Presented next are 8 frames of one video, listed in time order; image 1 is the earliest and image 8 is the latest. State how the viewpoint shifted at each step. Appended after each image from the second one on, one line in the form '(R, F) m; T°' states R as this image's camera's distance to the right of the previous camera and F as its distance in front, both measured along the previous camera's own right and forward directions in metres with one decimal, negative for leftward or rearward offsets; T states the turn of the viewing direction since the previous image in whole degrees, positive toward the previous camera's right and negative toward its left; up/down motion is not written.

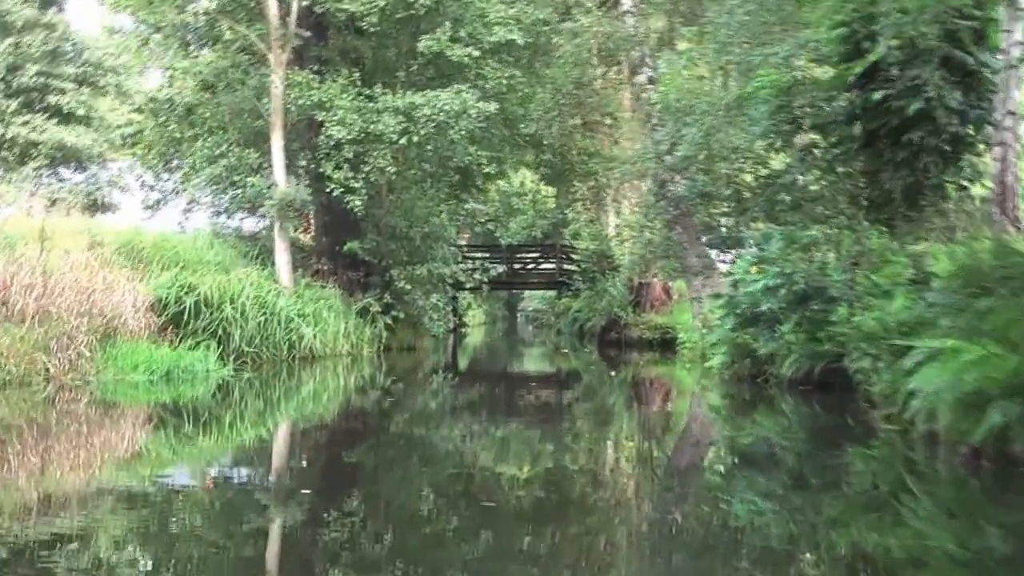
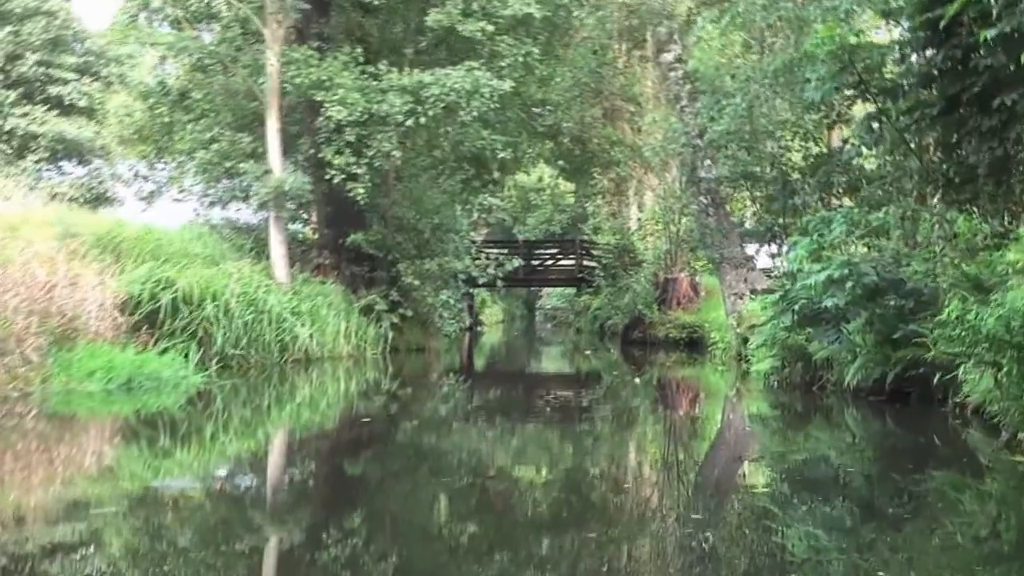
(0.0, +1.1) m; -1°
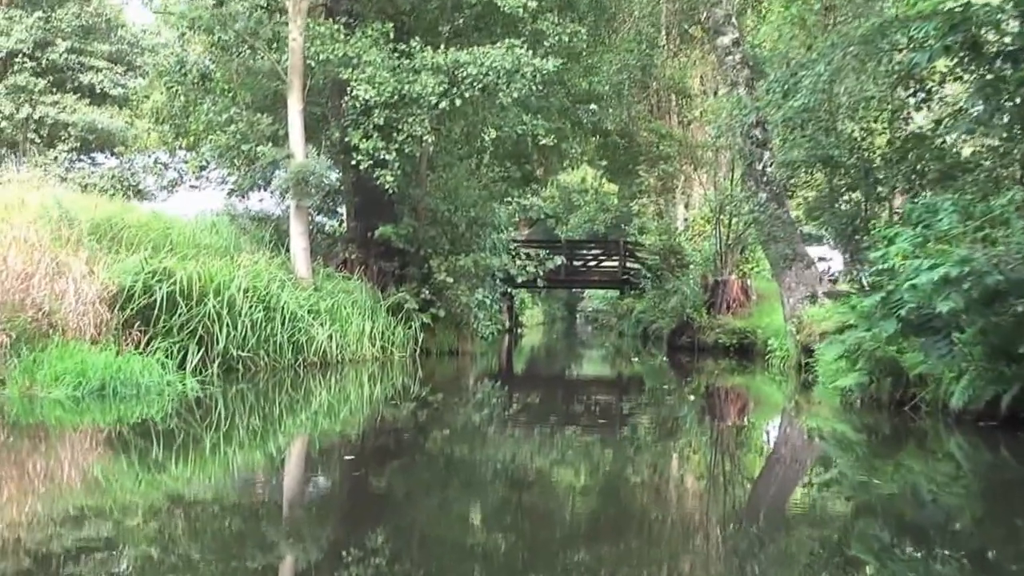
(0.0, +1.0) m; -2°
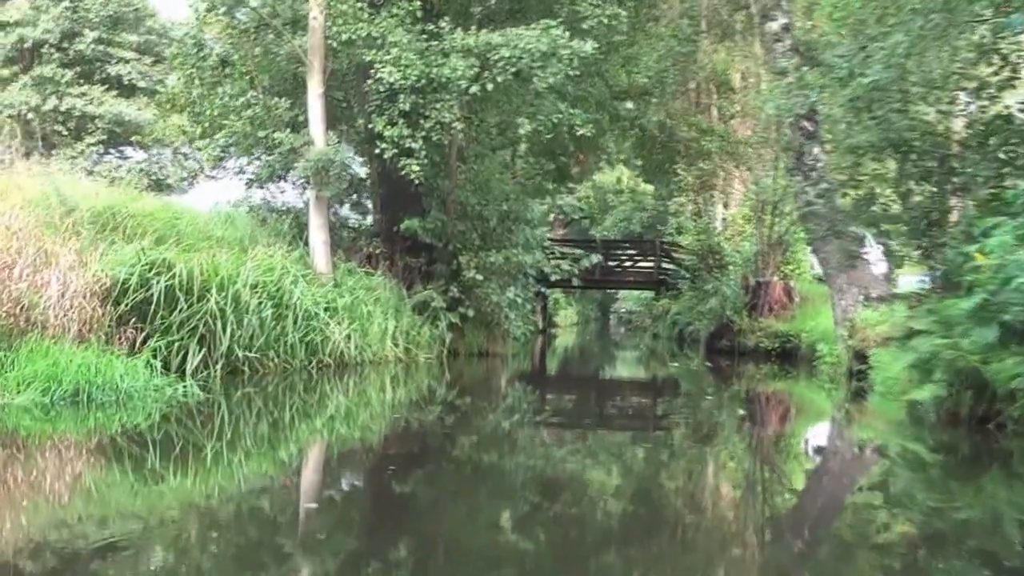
(0.0, +0.7) m; -2°
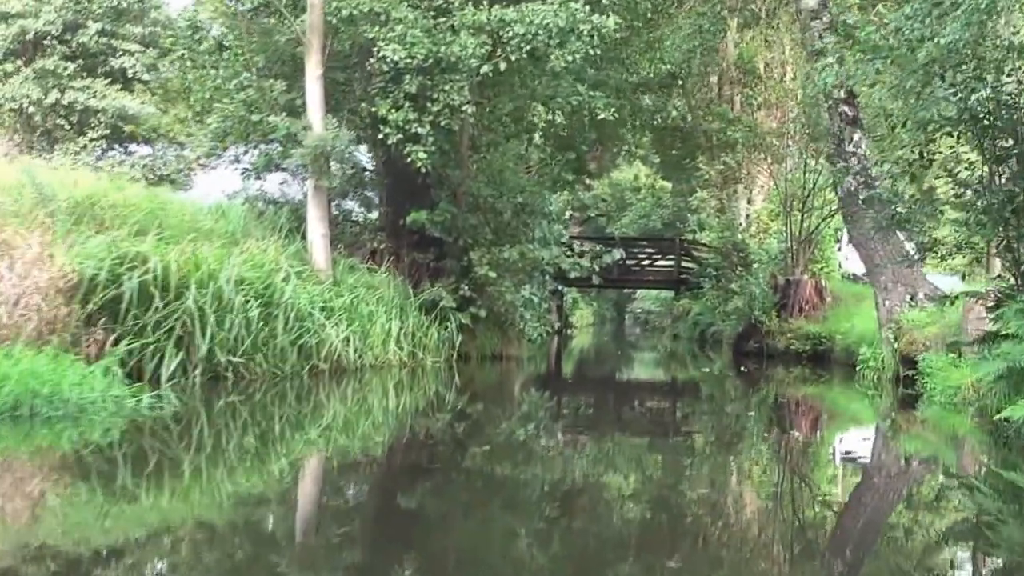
(0.0, +0.8) m; -1°
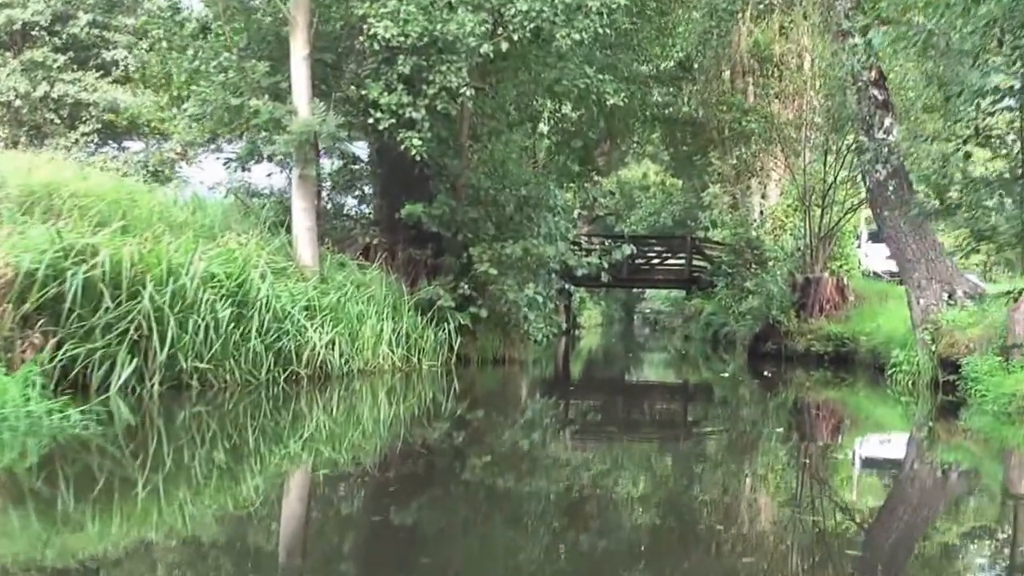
(0.0, +0.7) m; 0°
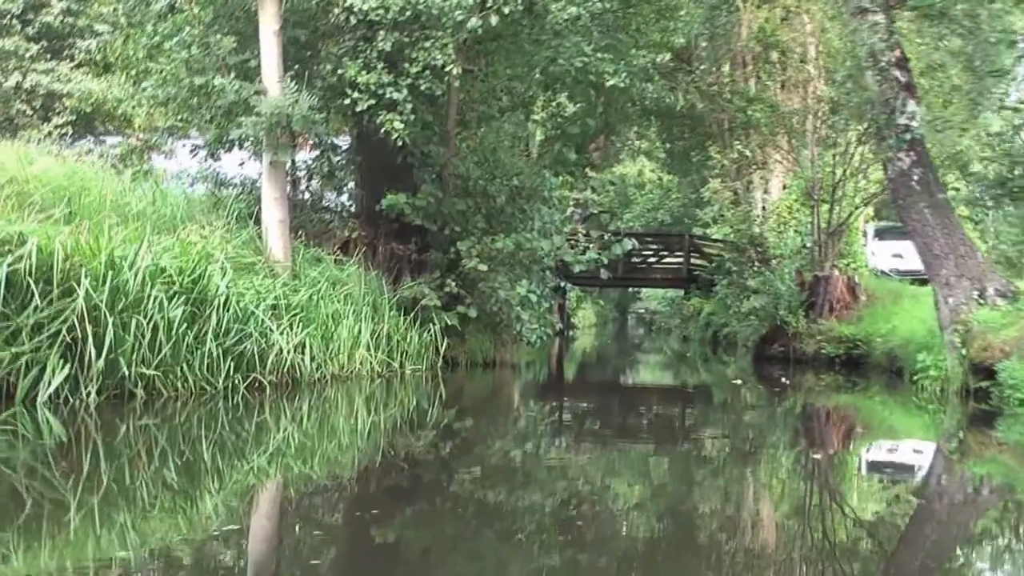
(0.0, +0.7) m; 0°
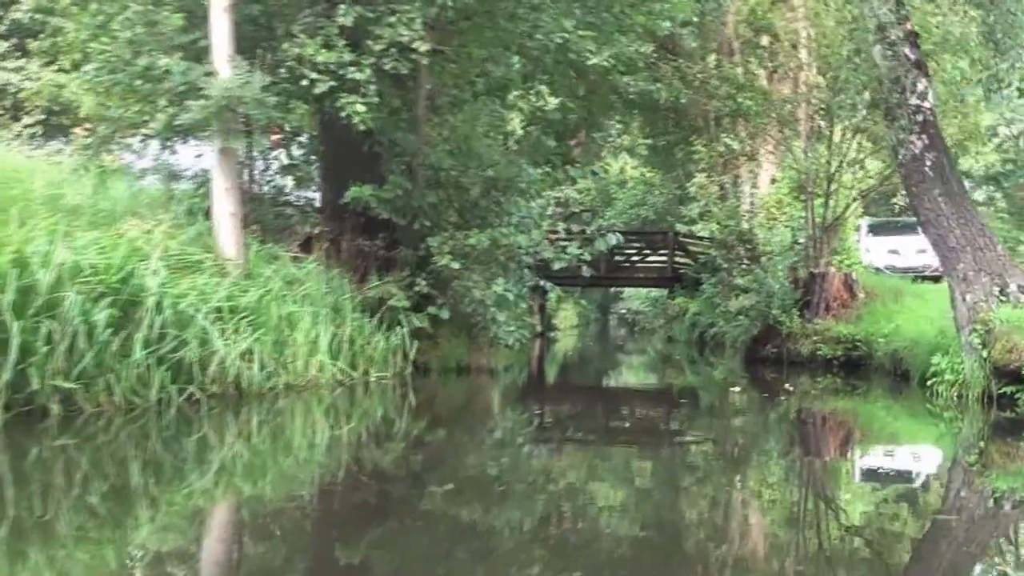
(0.0, +0.7) m; +1°
